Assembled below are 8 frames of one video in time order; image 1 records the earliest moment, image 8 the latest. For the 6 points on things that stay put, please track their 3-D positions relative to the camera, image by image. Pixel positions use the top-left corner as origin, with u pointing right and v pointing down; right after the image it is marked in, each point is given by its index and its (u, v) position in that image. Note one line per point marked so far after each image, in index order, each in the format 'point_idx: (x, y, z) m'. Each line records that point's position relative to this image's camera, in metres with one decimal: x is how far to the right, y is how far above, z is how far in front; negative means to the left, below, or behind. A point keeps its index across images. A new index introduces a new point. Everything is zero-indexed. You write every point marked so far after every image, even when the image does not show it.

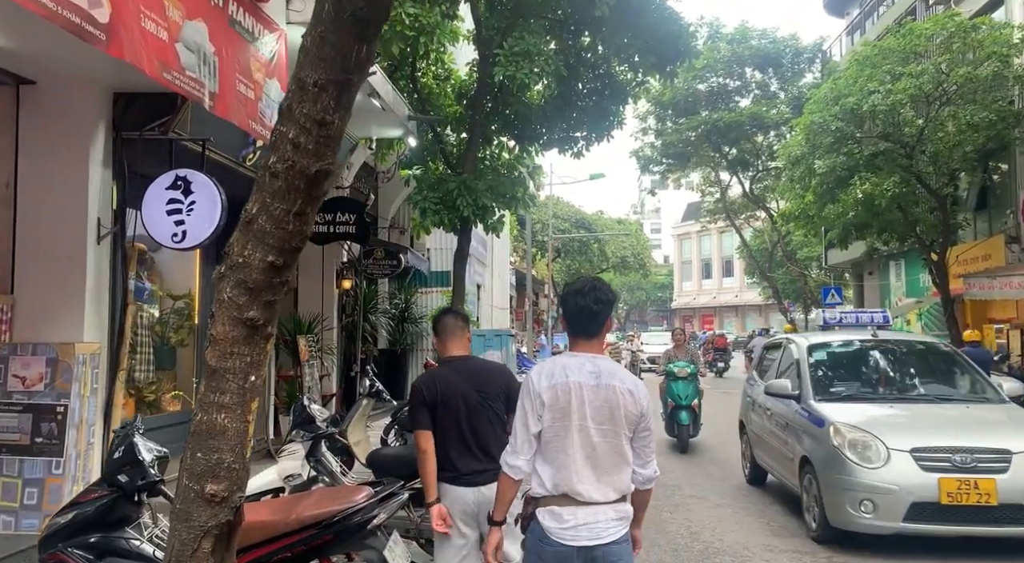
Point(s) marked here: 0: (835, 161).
0: (+7.2, +2.7, +17.1) m
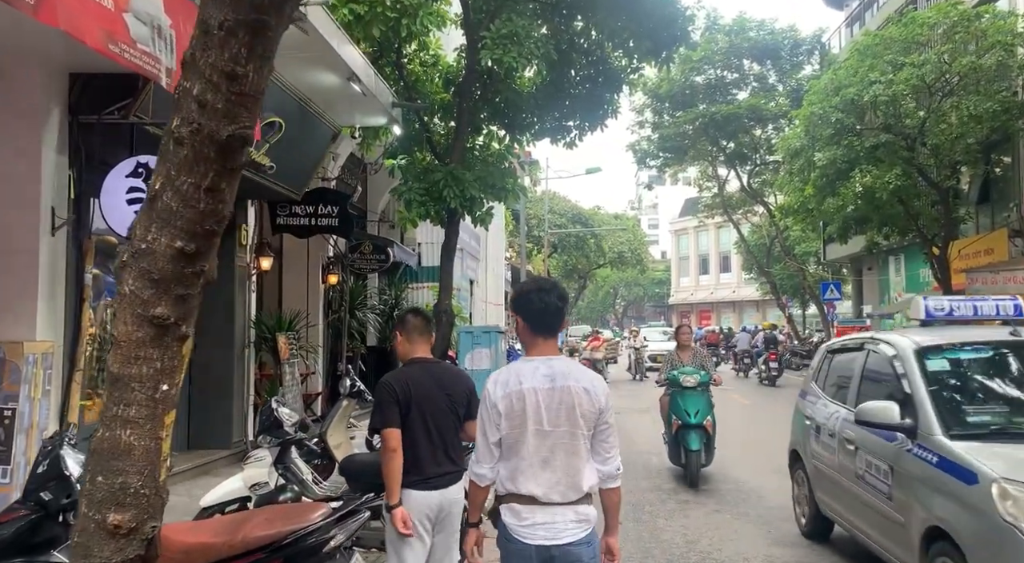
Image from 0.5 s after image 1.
0: (+7.0, +2.8, +16.7) m
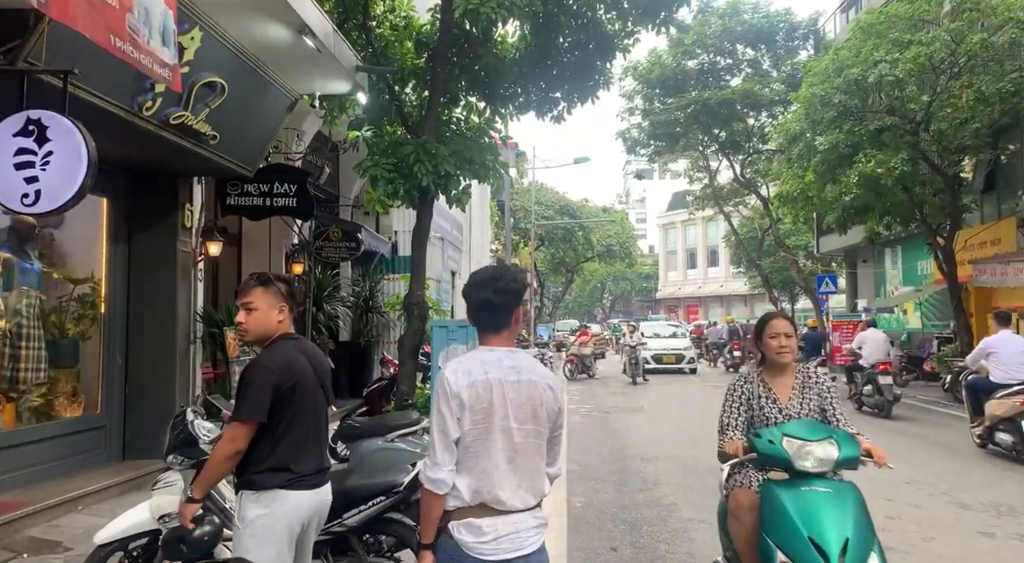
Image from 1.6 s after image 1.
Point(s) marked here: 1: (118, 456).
0: (+6.7, +3.0, +15.8) m
1: (-3.9, -1.7, +7.6) m
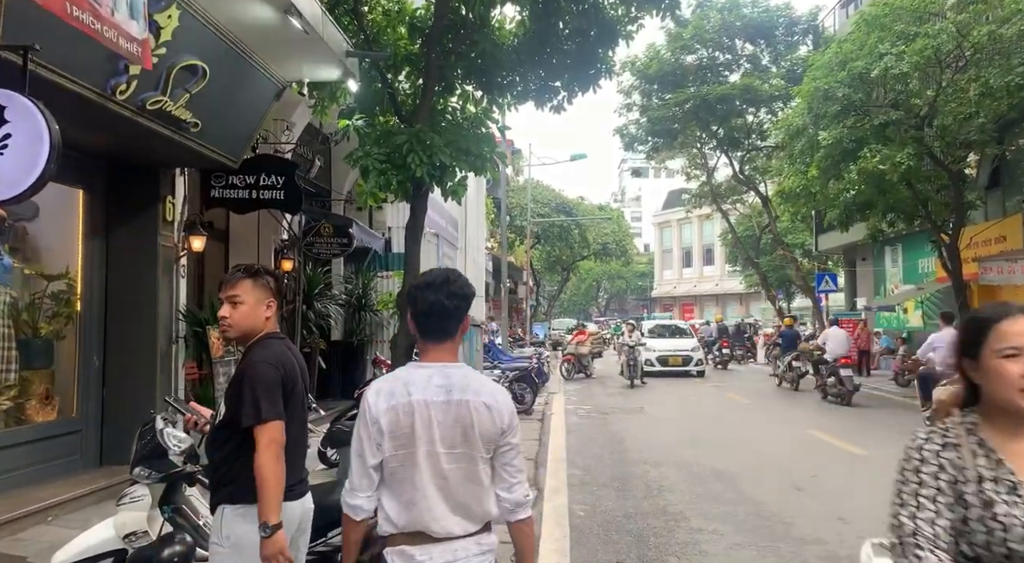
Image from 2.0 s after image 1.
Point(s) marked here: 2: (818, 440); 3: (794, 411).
0: (+6.6, +3.0, +15.5) m
1: (-3.9, -1.7, +7.2) m
2: (+4.0, -2.0, +10.0) m
3: (+4.8, -2.2, +13.3) m
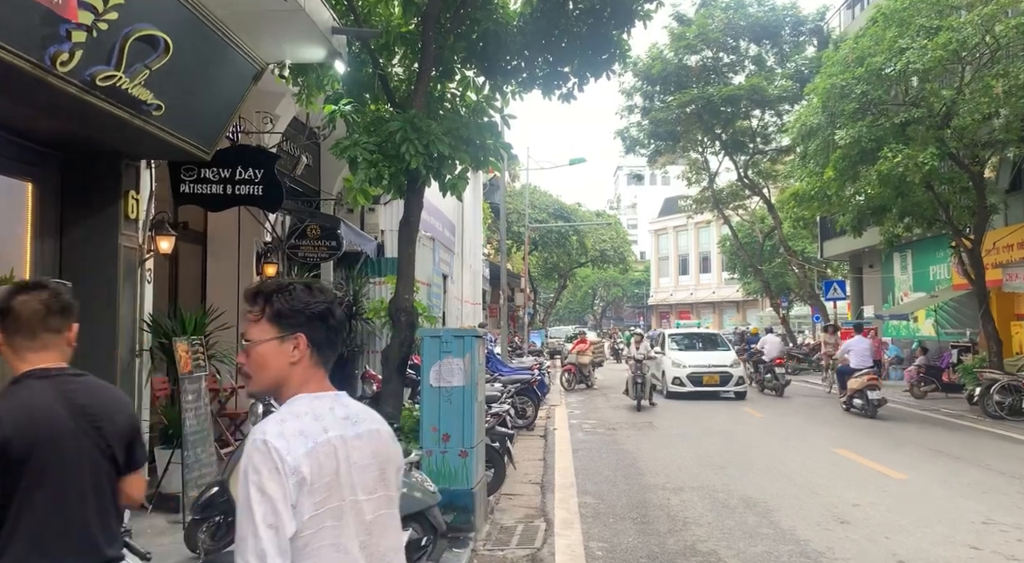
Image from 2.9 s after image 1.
0: (+6.6, +2.9, +14.7) m
1: (-3.9, -1.7, +6.3) m
2: (+4.0, -2.1, +9.1) m
3: (+4.8, -2.3, +12.5) m
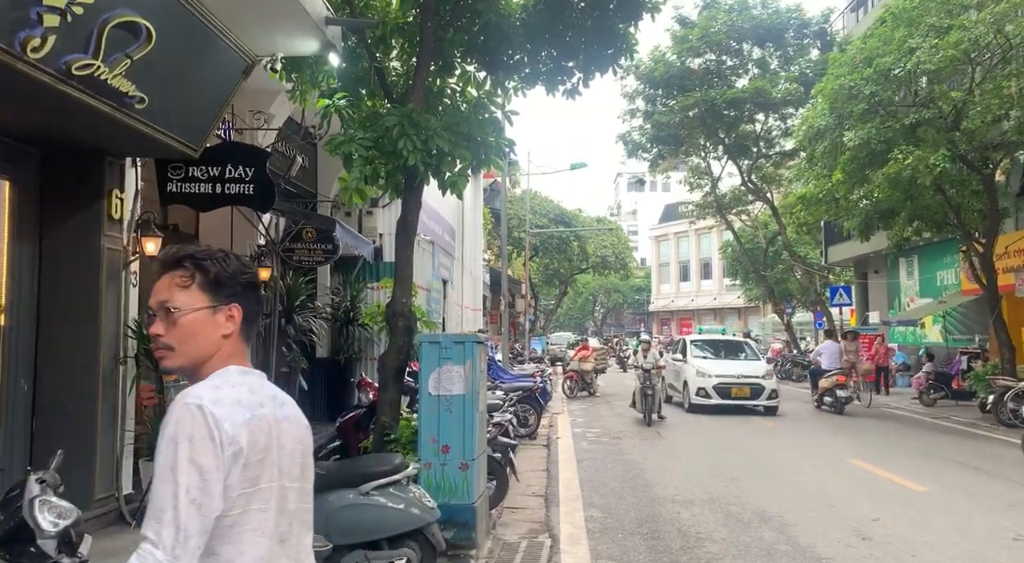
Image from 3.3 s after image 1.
0: (+6.7, +2.8, +14.4) m
1: (-3.8, -1.8, +6.0) m
2: (+4.0, -2.2, +8.8) m
3: (+4.9, -2.4, +12.1) m
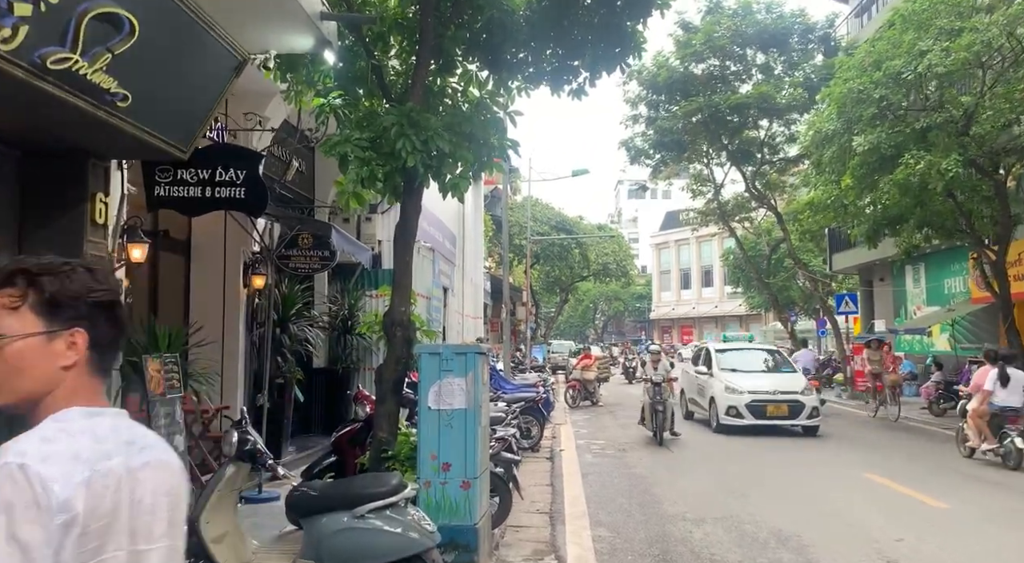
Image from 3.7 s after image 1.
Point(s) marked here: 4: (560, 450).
0: (+6.7, +2.7, +14.1) m
1: (-3.8, -1.8, +5.7) m
2: (+4.1, -2.3, +8.4) m
3: (+4.9, -2.5, +11.8) m
4: (+0.8, -2.7, +12.5) m
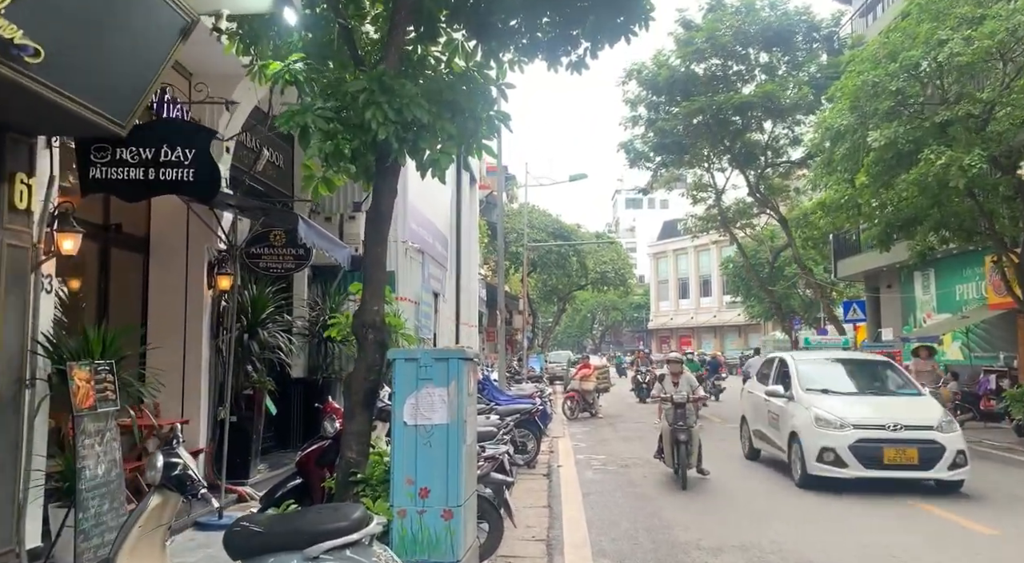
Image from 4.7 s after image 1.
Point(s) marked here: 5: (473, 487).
0: (+6.6, +2.6, +13.3) m
1: (-3.9, -1.8, +4.8) m
2: (+4.0, -2.2, +7.6) m
3: (+4.8, -2.6, +10.9) m
4: (+0.7, -2.8, +11.6) m
5: (-0.3, -1.5, +5.5) m
